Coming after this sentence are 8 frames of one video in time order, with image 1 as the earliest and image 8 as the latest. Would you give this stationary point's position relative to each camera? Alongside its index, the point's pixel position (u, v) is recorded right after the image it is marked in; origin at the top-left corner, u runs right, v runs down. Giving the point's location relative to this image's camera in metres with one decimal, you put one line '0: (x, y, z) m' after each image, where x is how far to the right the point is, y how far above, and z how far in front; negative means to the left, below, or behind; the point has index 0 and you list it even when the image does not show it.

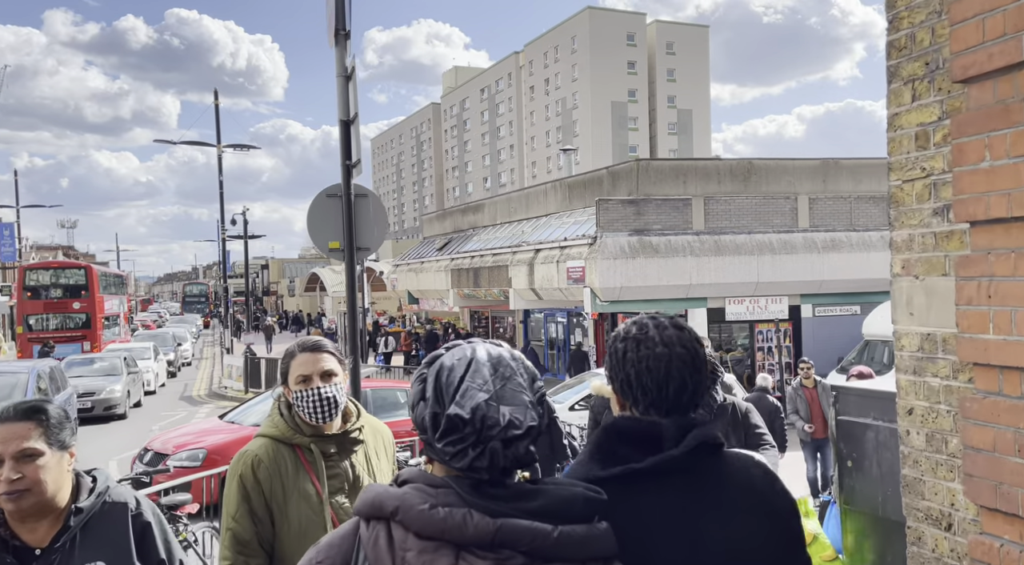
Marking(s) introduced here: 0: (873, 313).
0: (+7.4, -0.6, +19.6) m
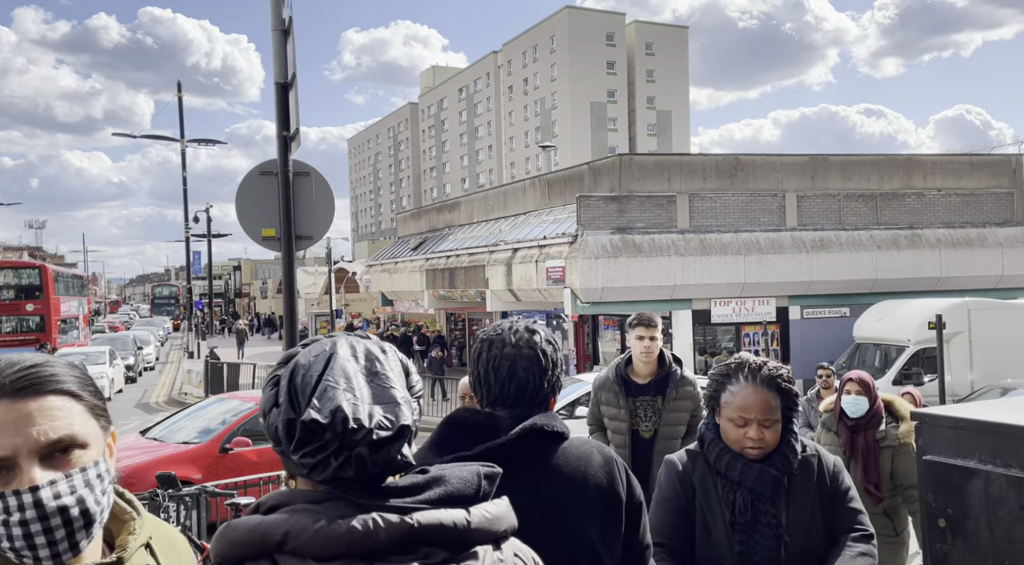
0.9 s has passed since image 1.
0: (+6.9, -0.6, +18.8) m
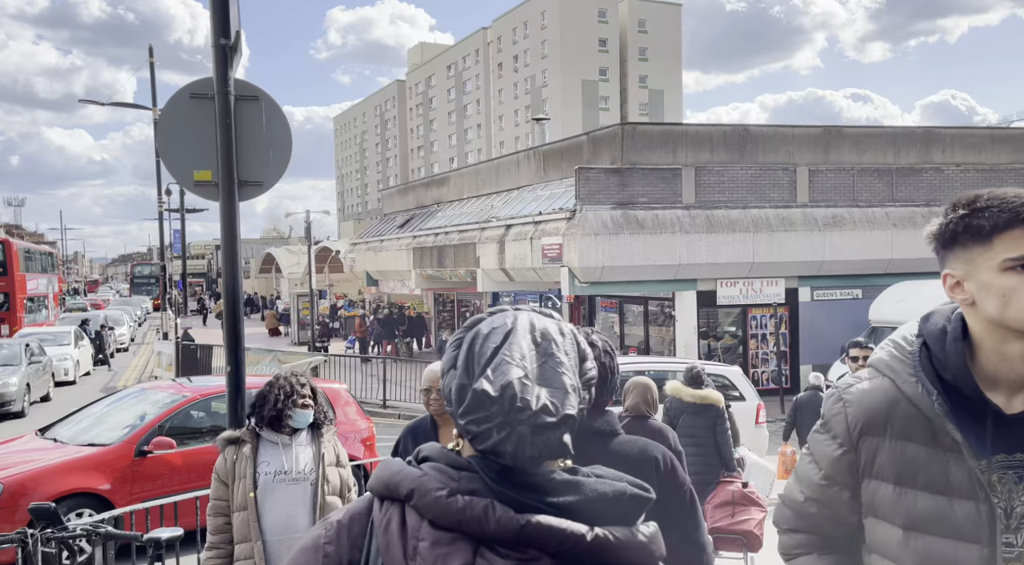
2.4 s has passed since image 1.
0: (+6.8, -0.2, +17.7) m
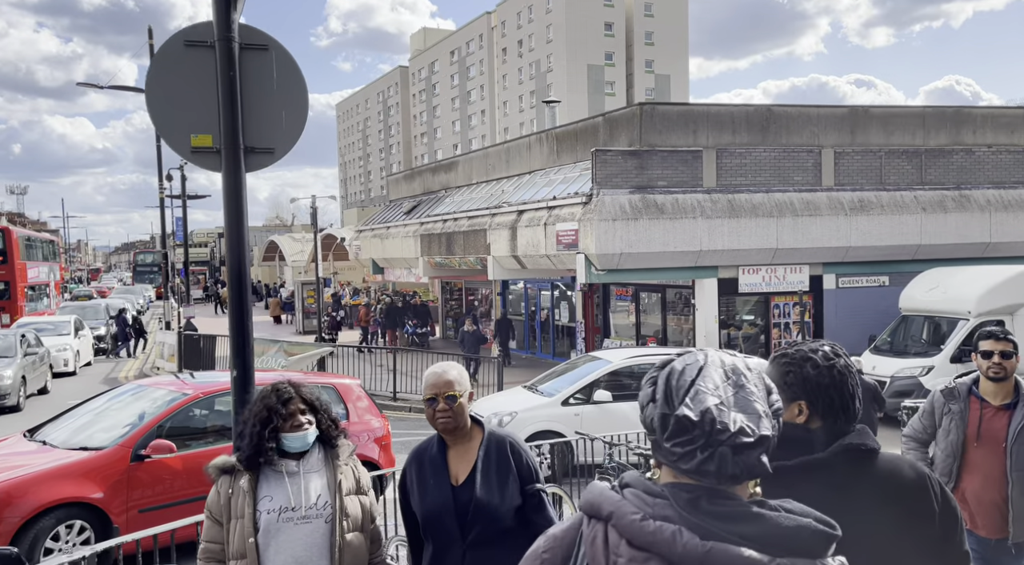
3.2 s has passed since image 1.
0: (+7.1, 0.0, +16.9) m
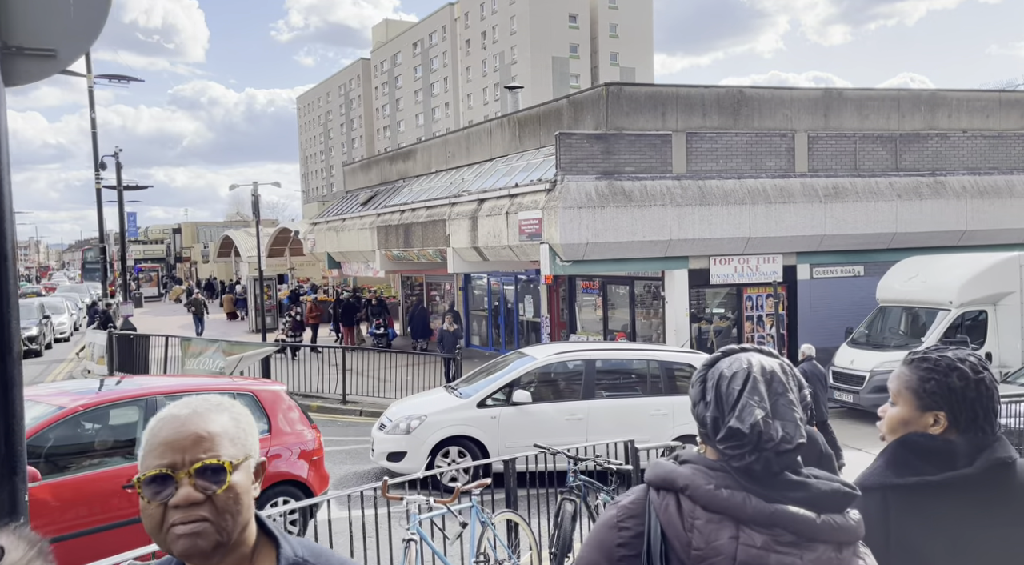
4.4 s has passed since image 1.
0: (+6.4, +0.2, +16.2) m
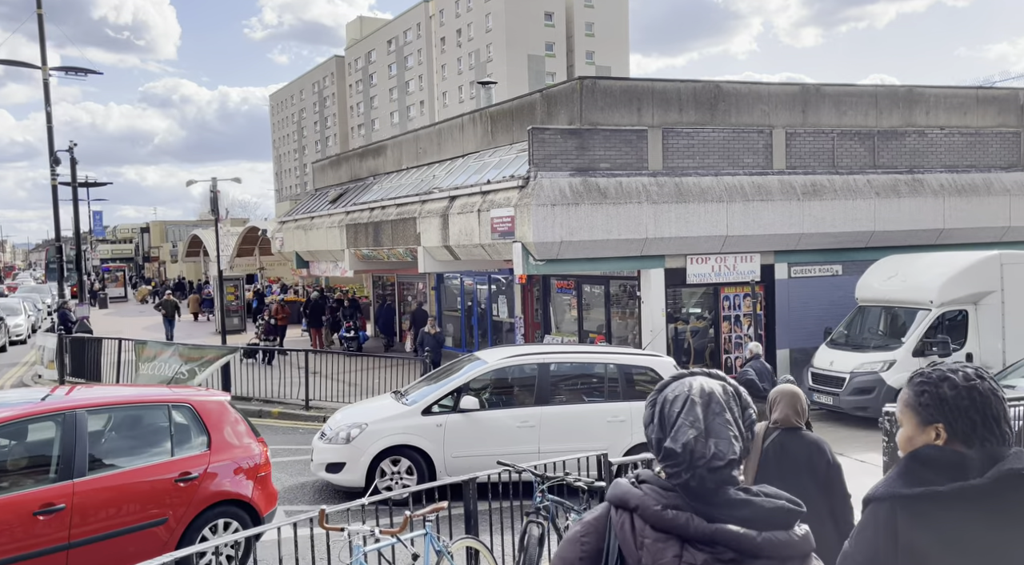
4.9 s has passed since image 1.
0: (+5.9, +0.2, +15.9) m
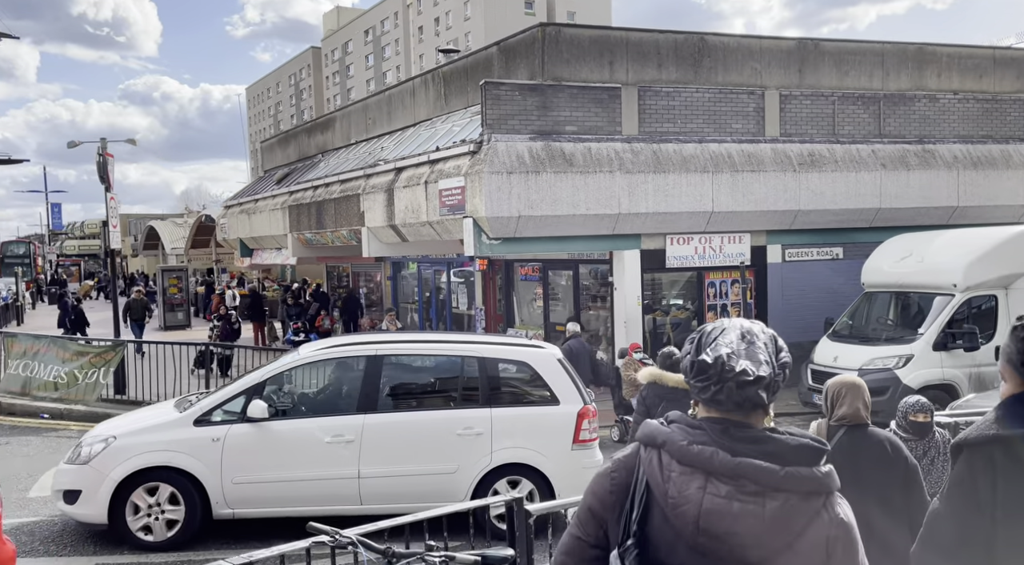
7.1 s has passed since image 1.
0: (+5.2, +0.4, +13.7) m
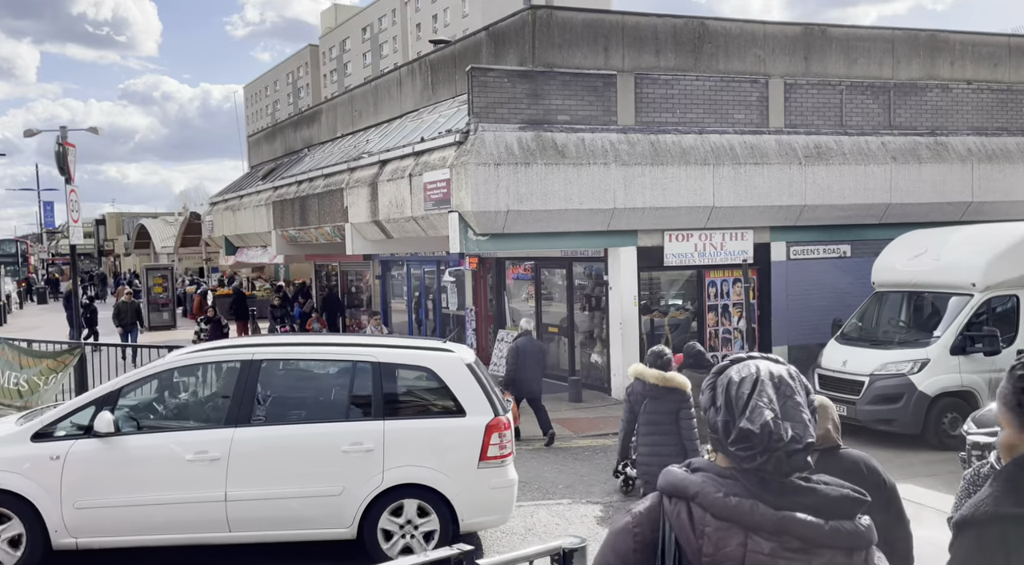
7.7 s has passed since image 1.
0: (+5.1, +0.4, +12.9) m
